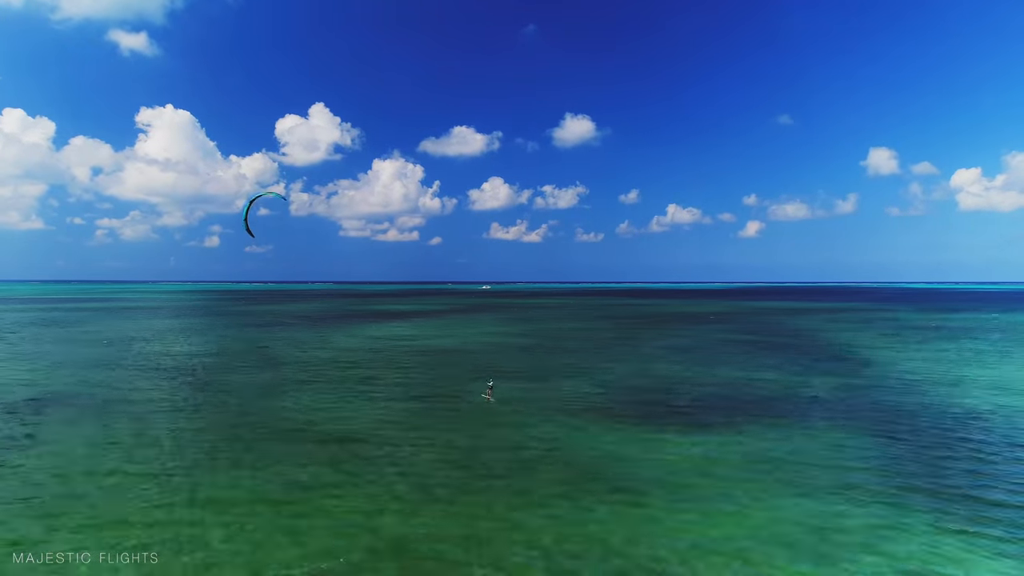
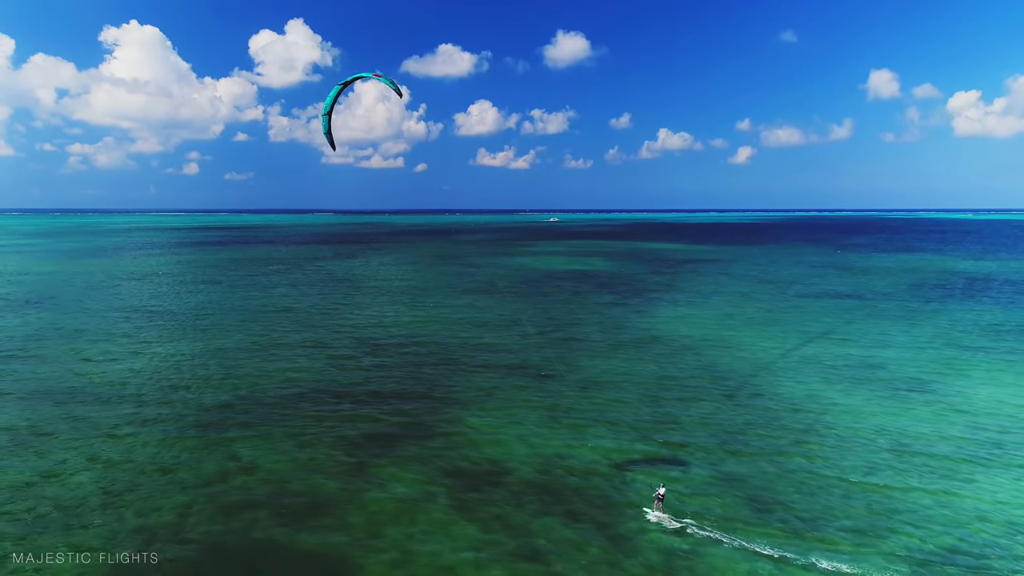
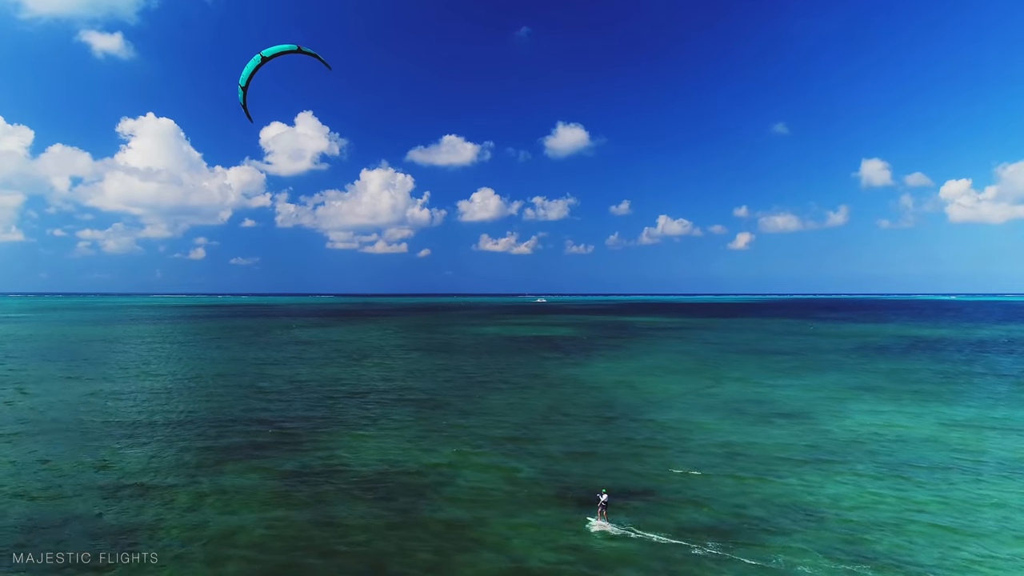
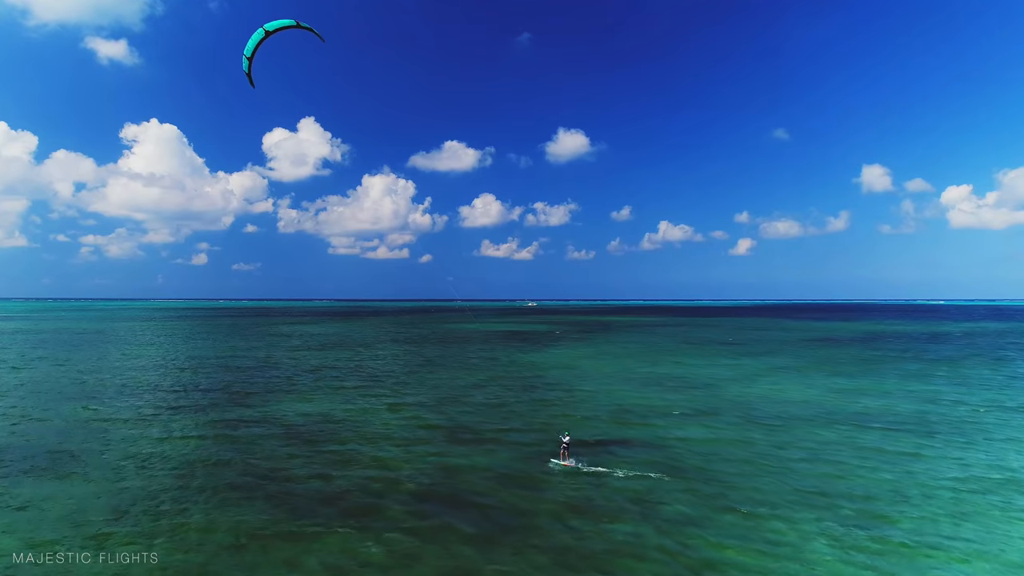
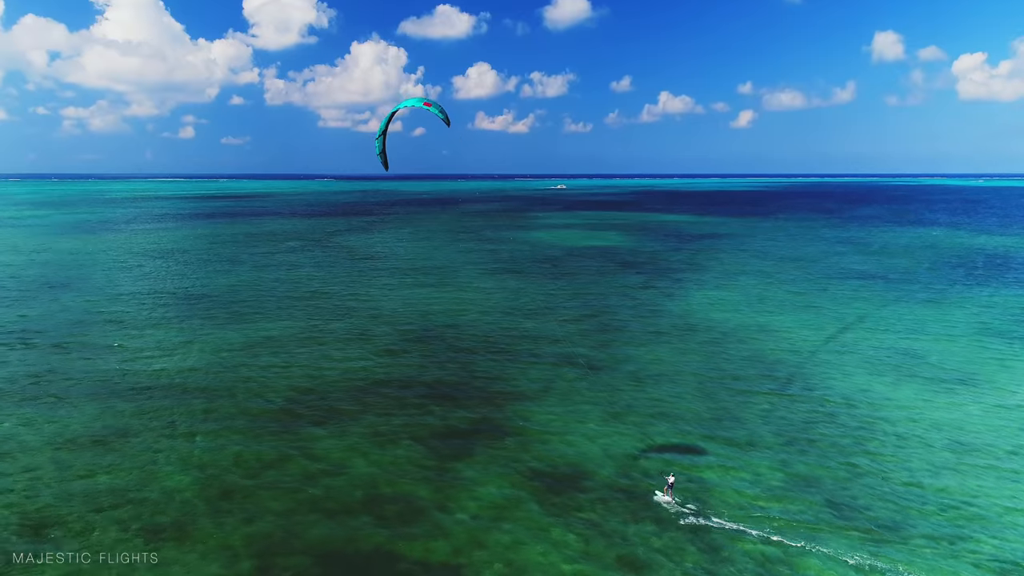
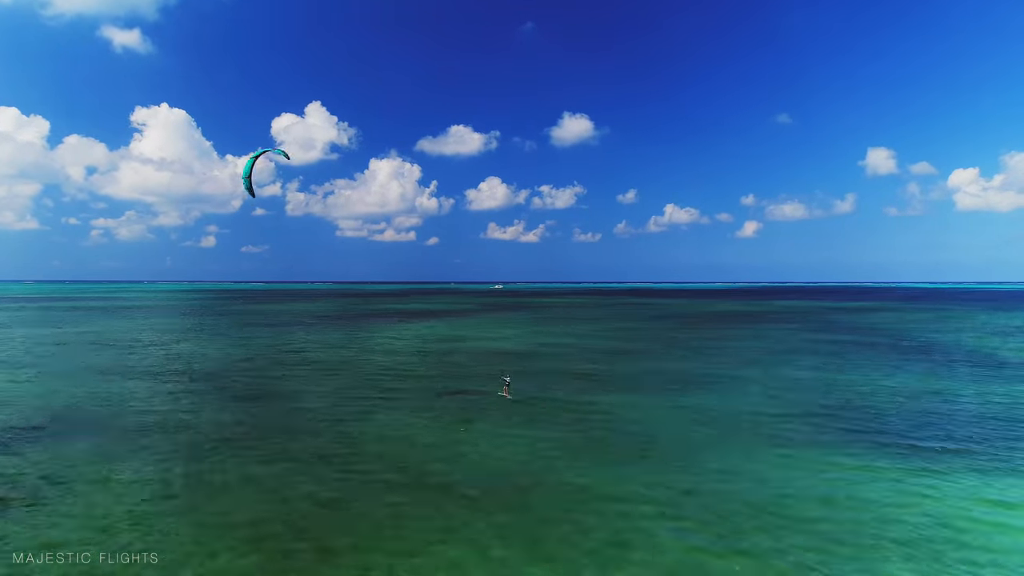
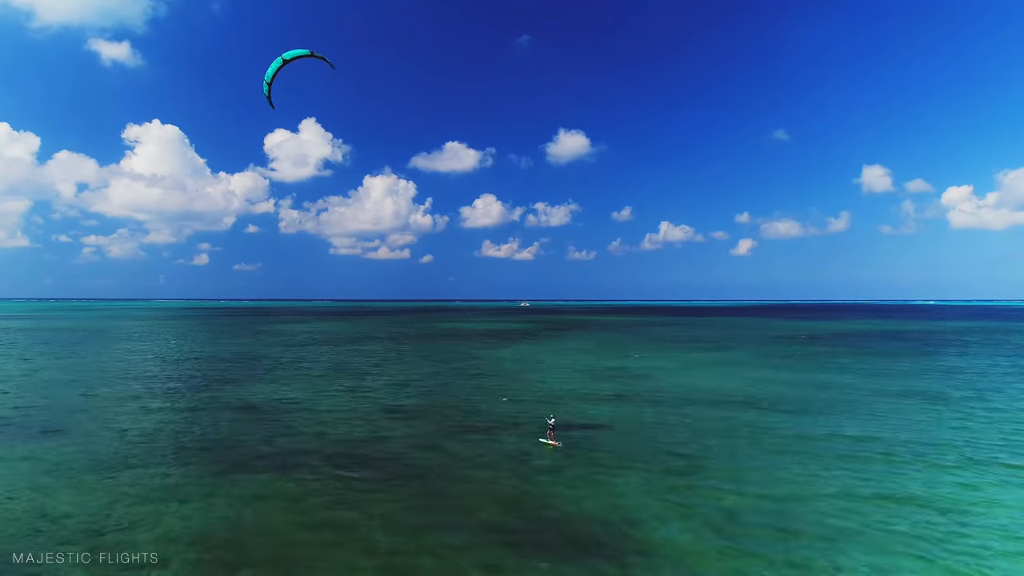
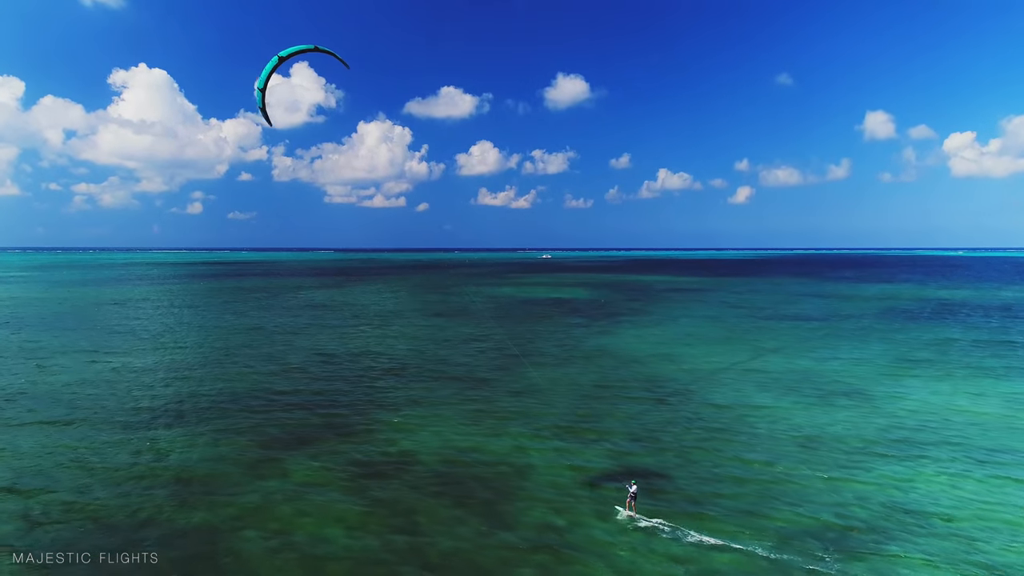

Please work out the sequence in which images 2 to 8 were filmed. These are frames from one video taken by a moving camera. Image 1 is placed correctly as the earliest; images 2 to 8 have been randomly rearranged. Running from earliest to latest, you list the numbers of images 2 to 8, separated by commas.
6, 7, 4, 3, 8, 2, 5
